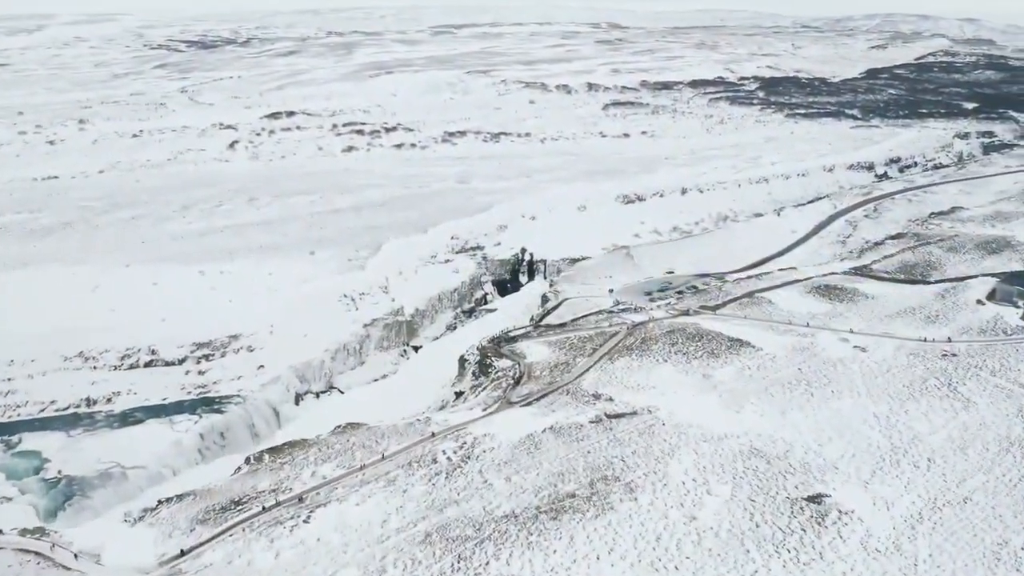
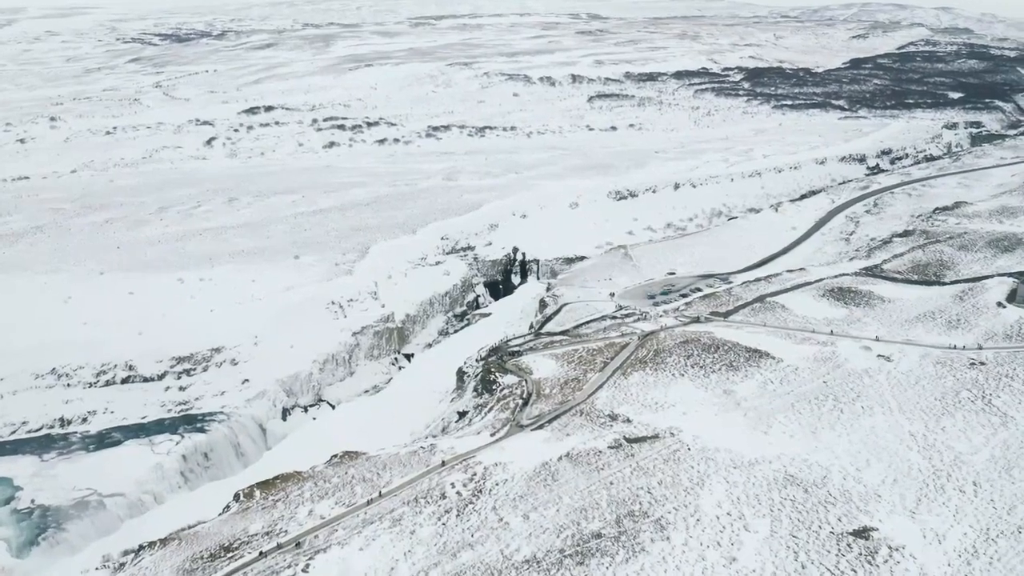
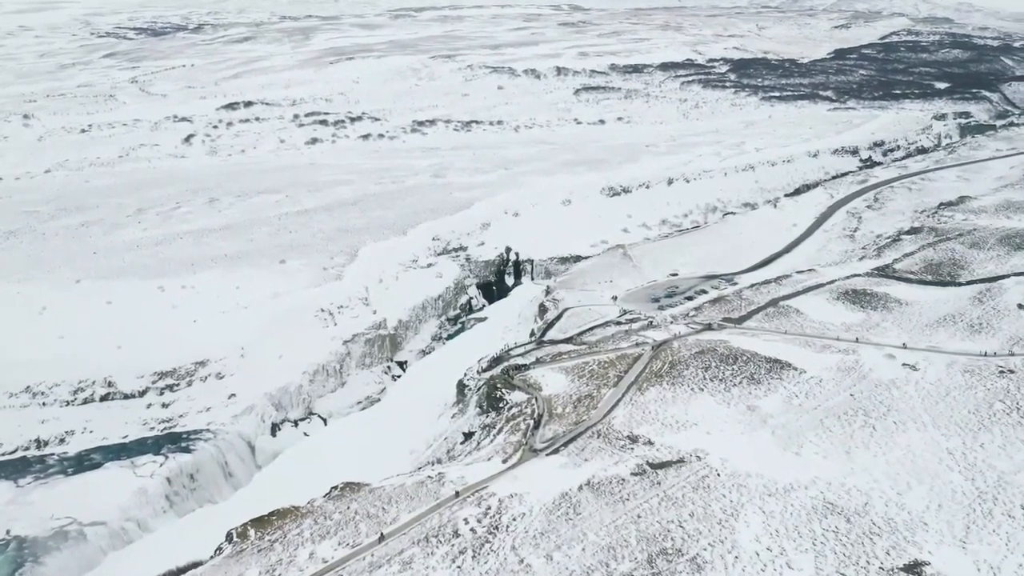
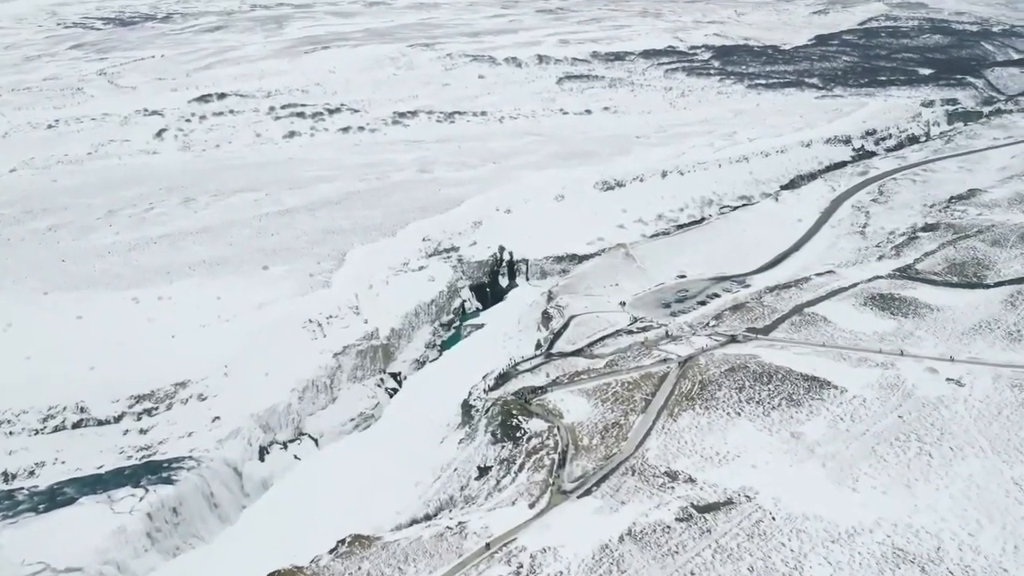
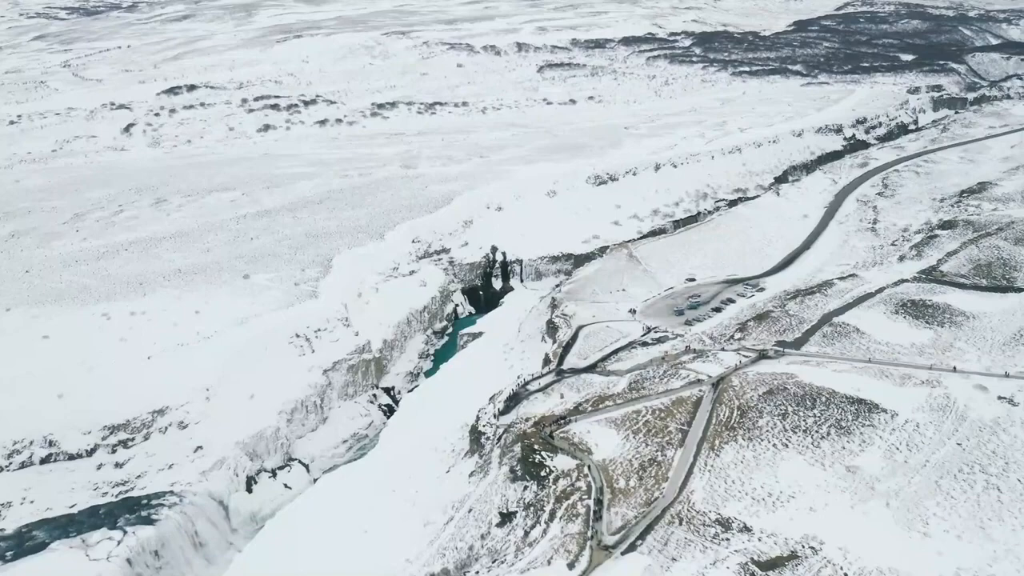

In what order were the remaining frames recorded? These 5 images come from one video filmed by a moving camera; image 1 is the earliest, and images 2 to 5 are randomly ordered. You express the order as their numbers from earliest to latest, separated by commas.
2, 3, 4, 5
